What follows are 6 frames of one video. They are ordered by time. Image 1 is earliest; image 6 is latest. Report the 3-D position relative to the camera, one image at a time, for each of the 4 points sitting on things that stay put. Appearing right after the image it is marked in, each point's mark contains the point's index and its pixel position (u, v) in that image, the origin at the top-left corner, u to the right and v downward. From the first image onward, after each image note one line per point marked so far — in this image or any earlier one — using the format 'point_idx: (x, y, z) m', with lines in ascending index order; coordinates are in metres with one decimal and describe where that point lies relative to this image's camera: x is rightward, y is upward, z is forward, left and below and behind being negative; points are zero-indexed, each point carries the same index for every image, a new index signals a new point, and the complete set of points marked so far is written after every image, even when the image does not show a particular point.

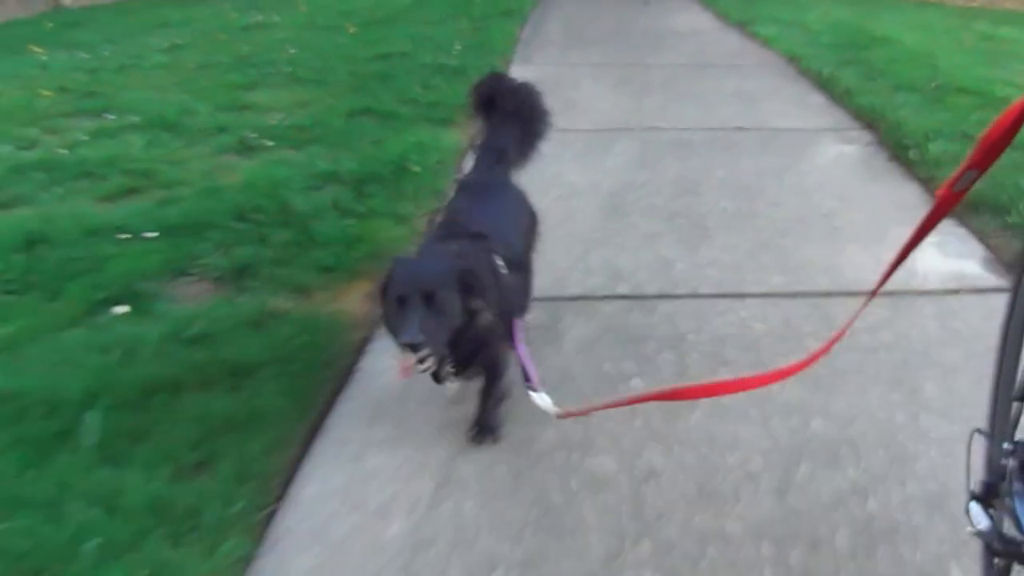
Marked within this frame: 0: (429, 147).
0: (-0.2, +0.4, +4.5) m
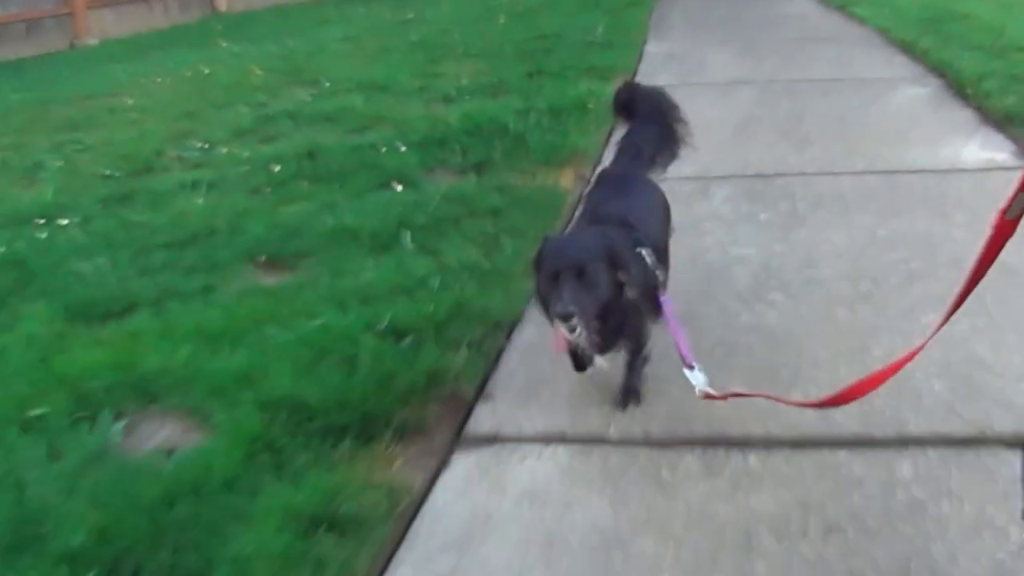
0: (+0.3, +0.7, +5.8) m
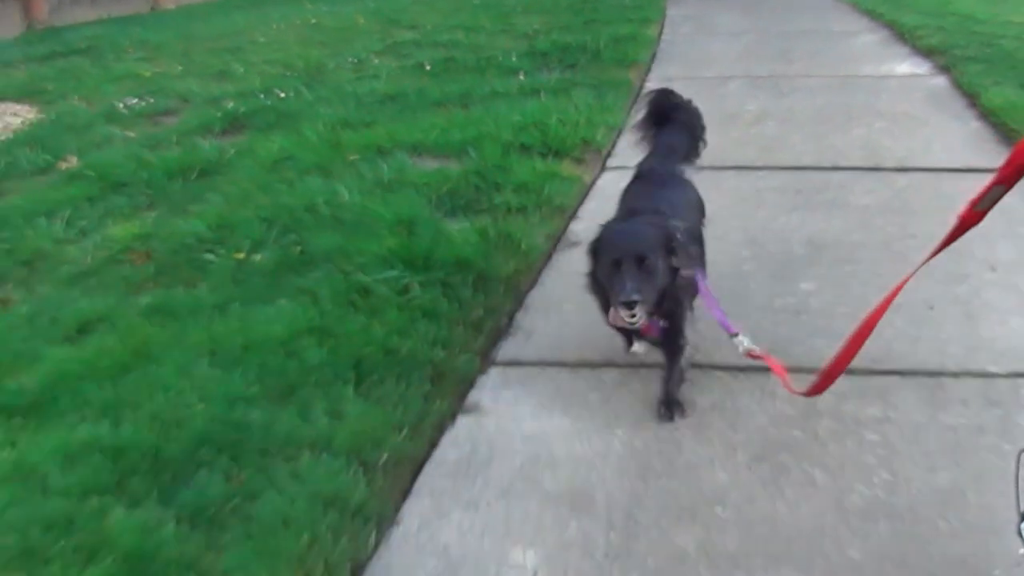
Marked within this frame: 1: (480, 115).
0: (+0.6, +1.3, +8.1) m
1: (-0.1, +0.6, +5.8) m
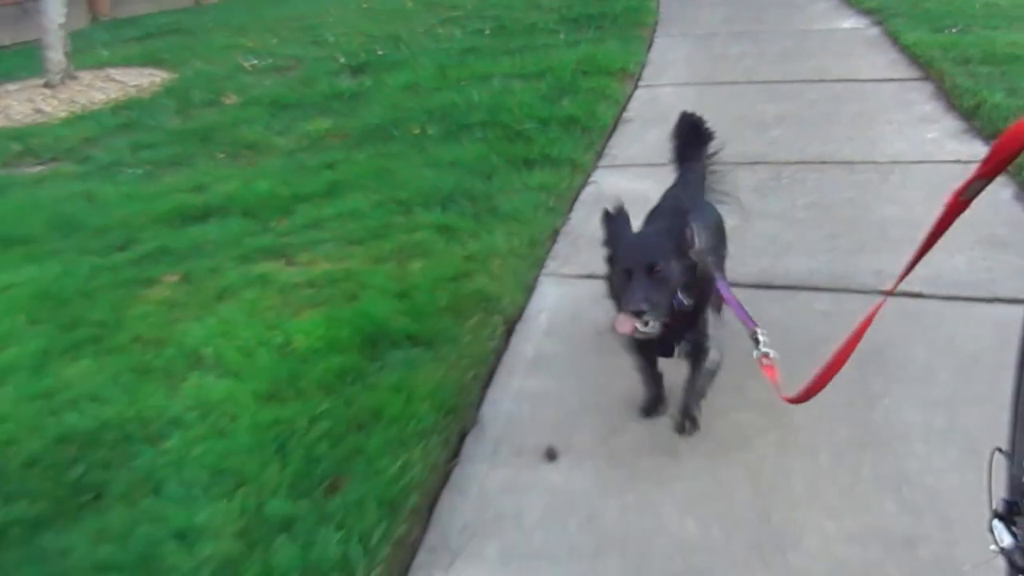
0: (+0.9, +1.8, +10.5) m
1: (+0.2, +1.2, +8.2) m
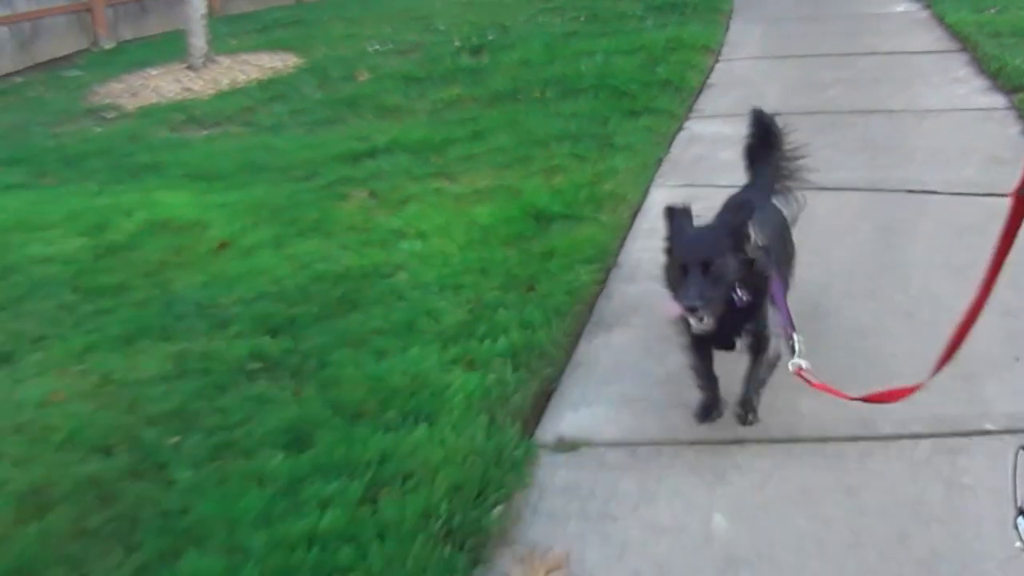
0: (+1.6, +2.1, +11.9) m
1: (+0.8, +1.5, +9.5) m
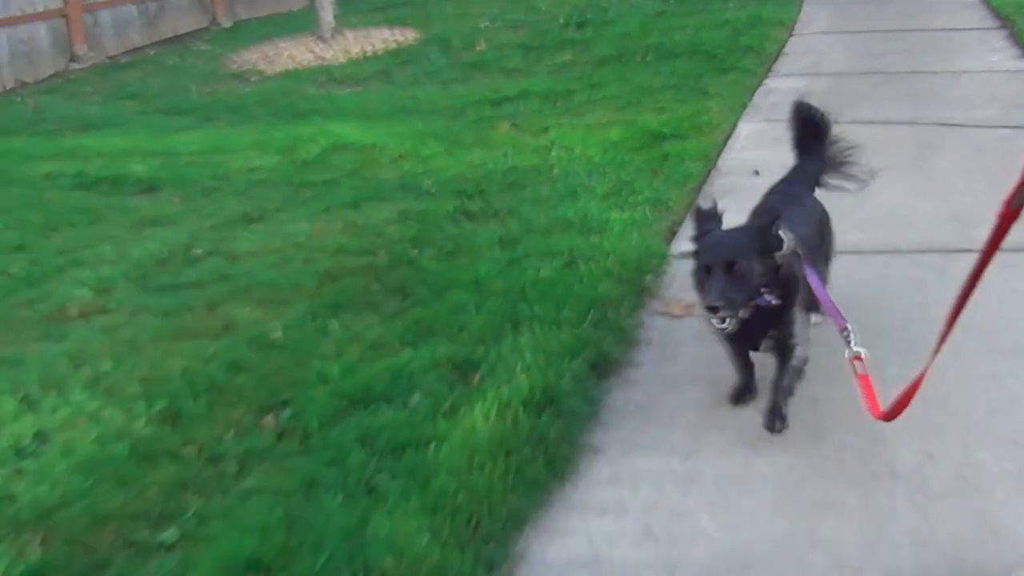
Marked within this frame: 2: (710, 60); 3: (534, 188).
0: (+2.4, +2.5, +13.3) m
1: (+1.5, +1.9, +11.1) m
2: (+1.1, +1.3, +9.1) m
3: (+0.1, +0.4, +5.8) m
